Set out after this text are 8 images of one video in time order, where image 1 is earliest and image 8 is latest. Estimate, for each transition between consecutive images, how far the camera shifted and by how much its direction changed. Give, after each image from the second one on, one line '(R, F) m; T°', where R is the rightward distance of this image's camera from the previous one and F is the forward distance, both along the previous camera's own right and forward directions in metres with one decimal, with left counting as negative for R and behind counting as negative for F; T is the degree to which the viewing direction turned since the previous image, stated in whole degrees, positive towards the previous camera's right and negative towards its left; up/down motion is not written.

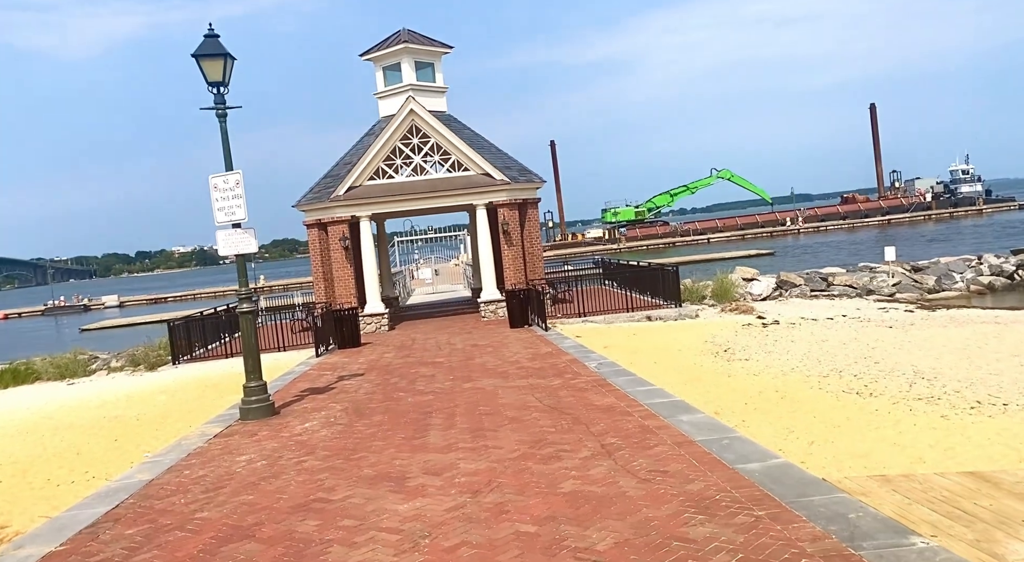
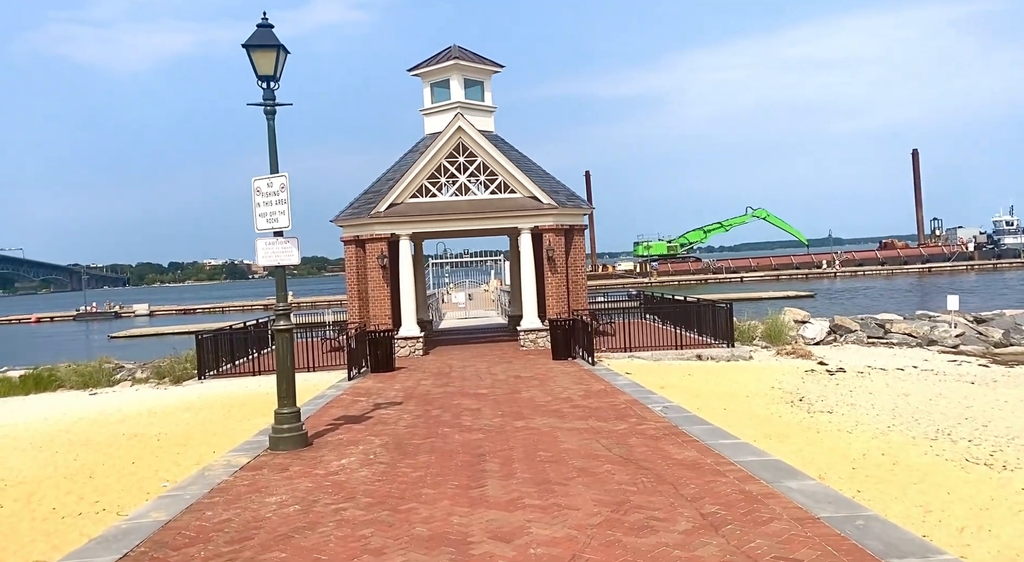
(-0.5, +1.0) m; -2°
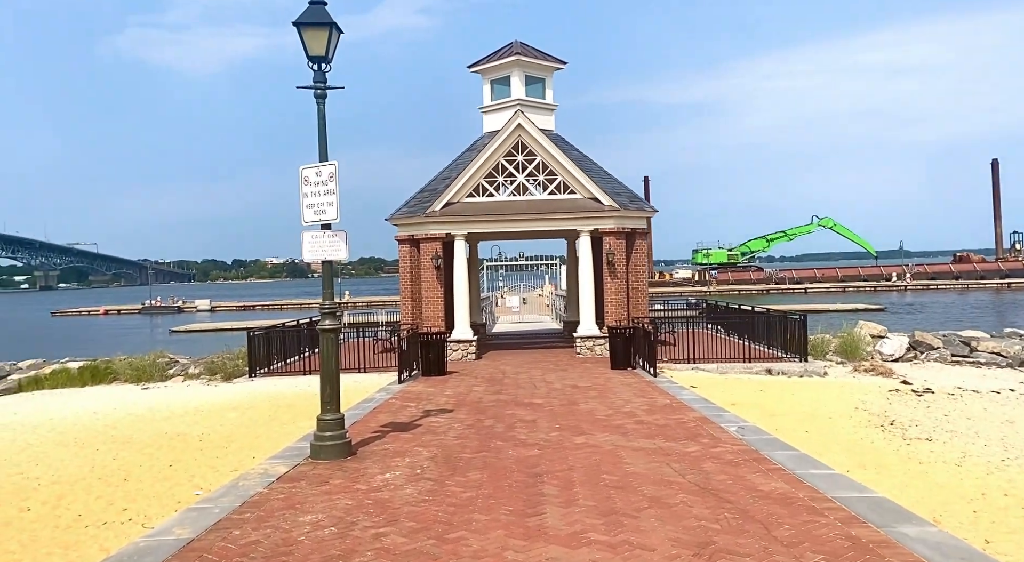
(-0.1, +0.8) m; -4°
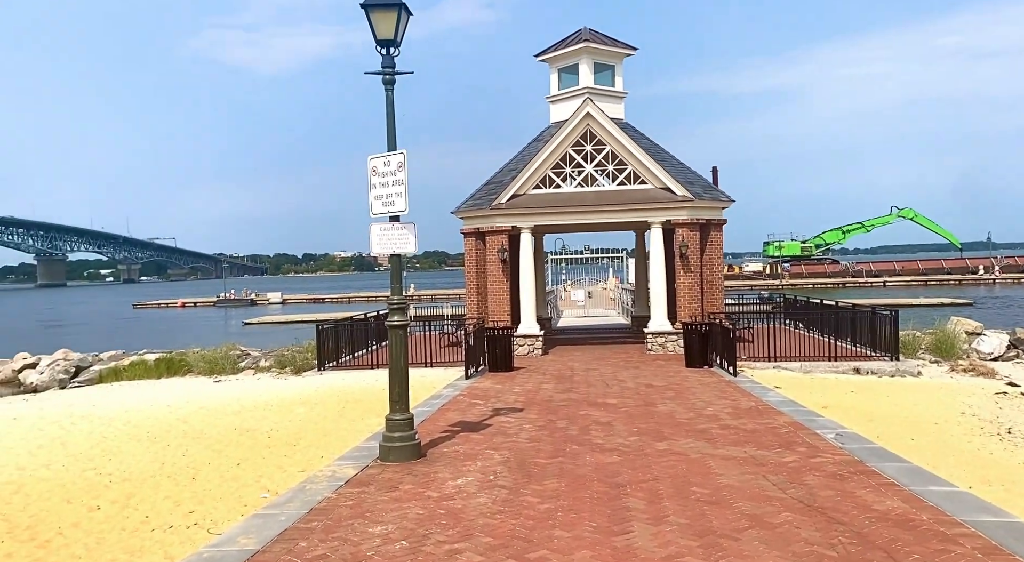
(-0.1, +0.5) m; -5°
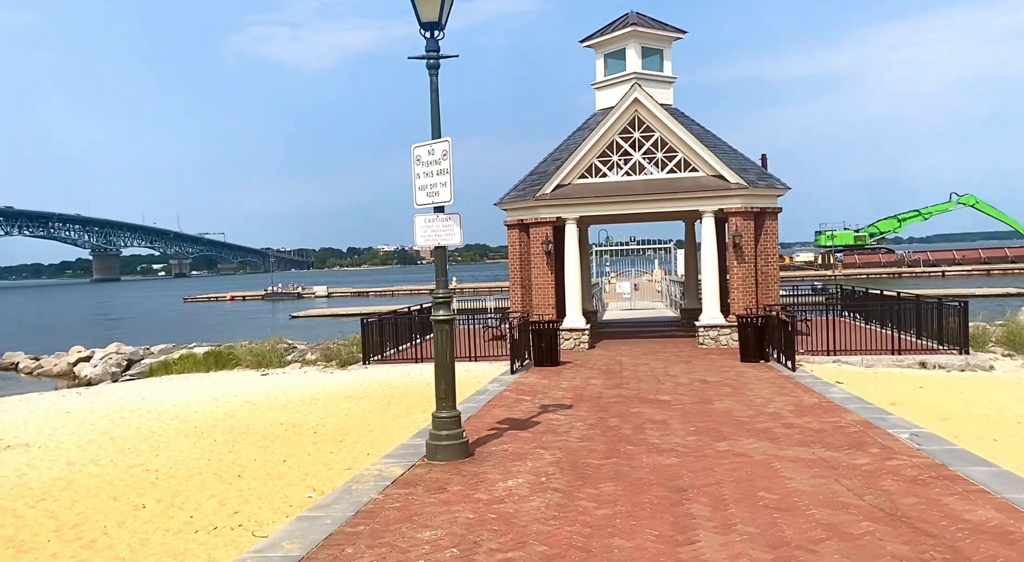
(-0.1, +0.3) m; -3°
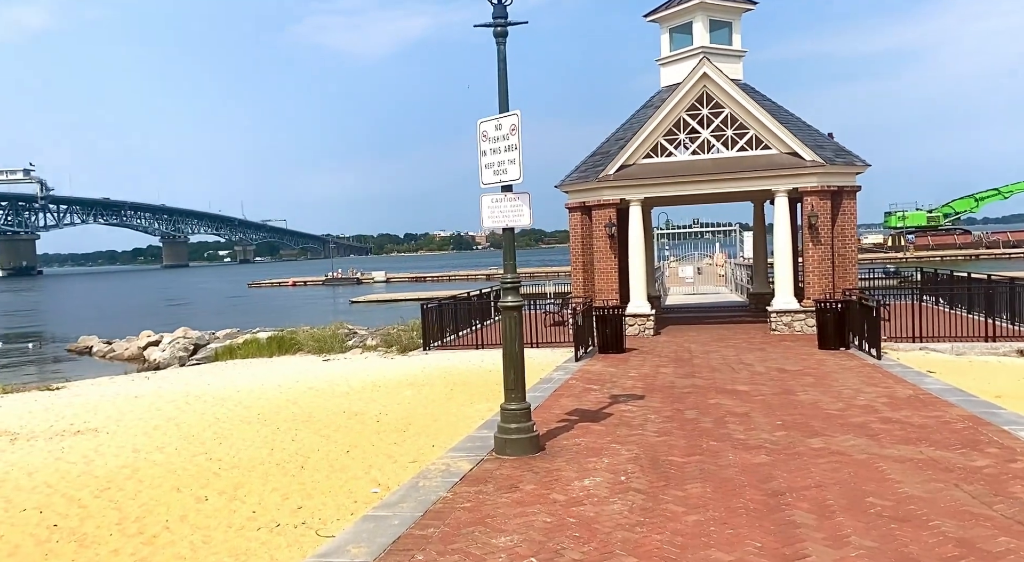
(-0.2, +0.5) m; -4°
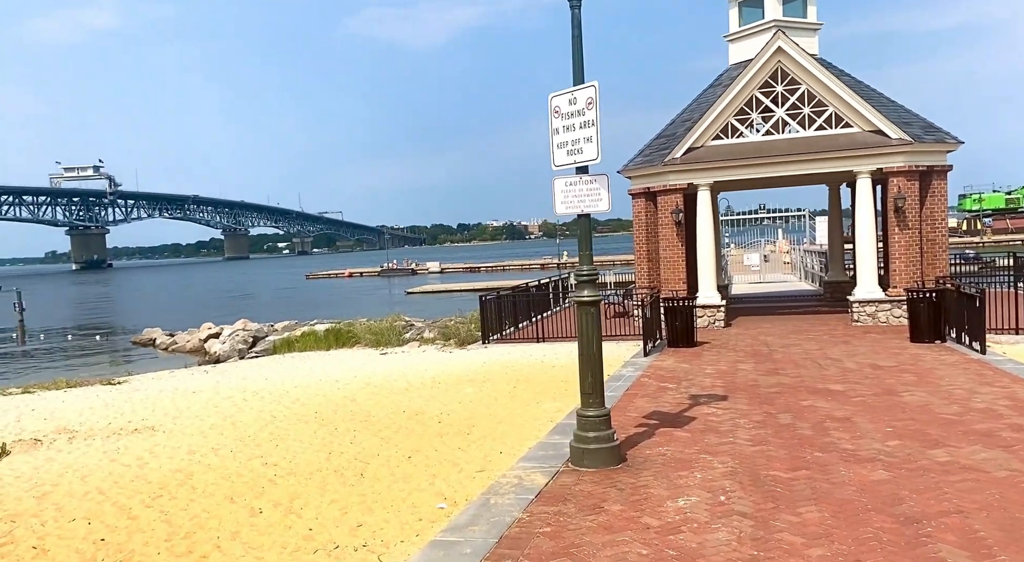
(-0.2, +0.7) m; -4°
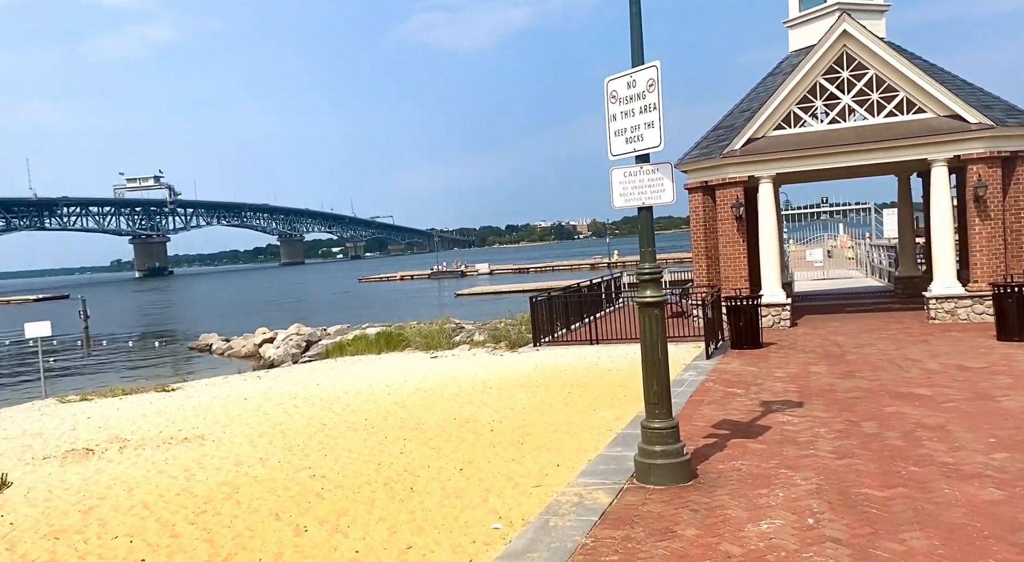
(0.0, +0.5) m; -4°
